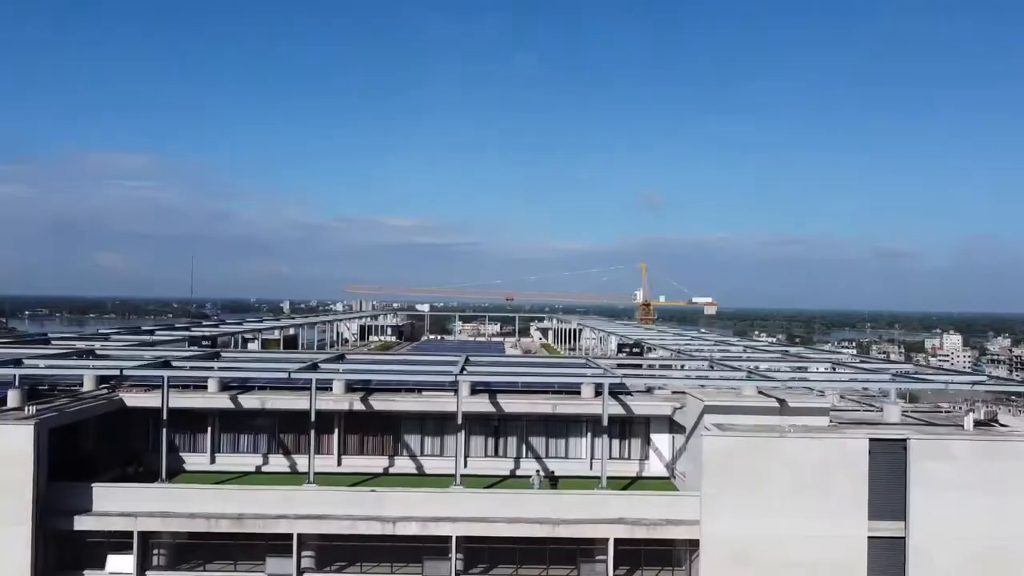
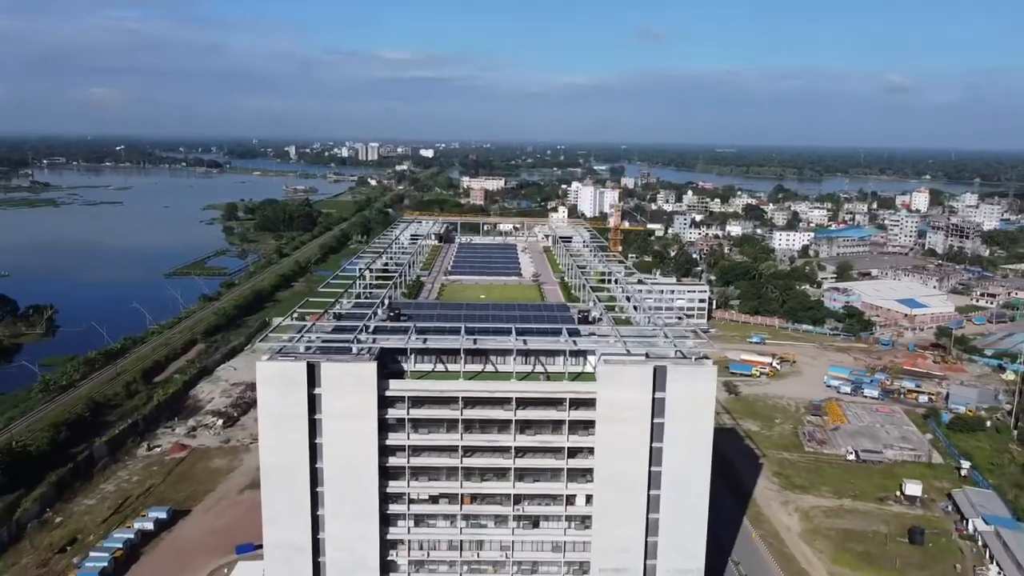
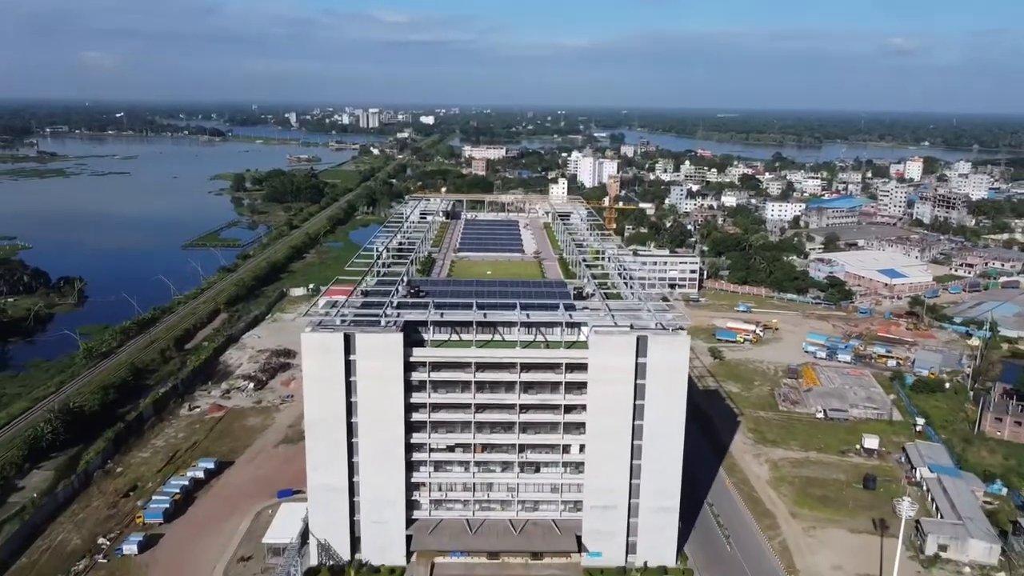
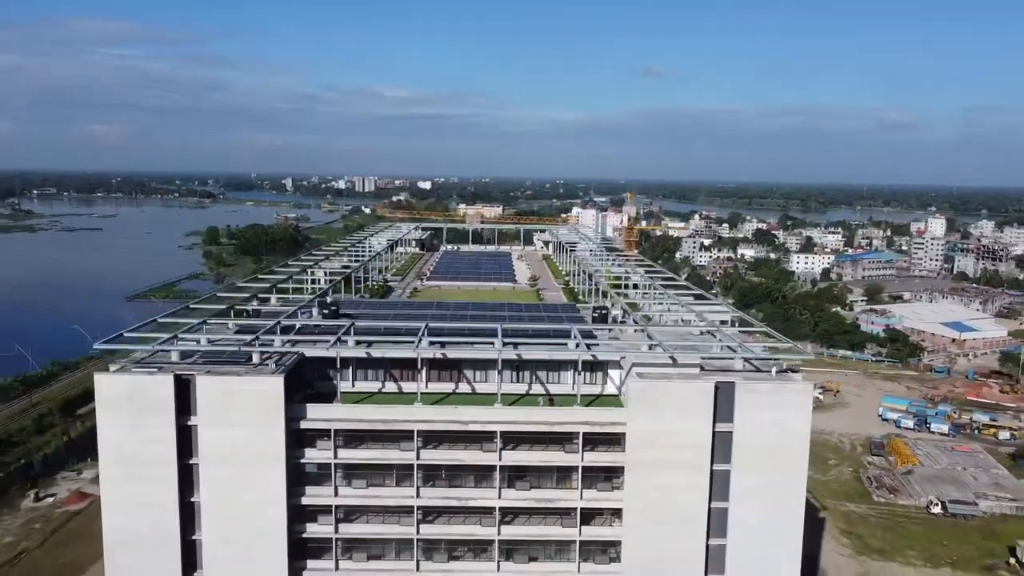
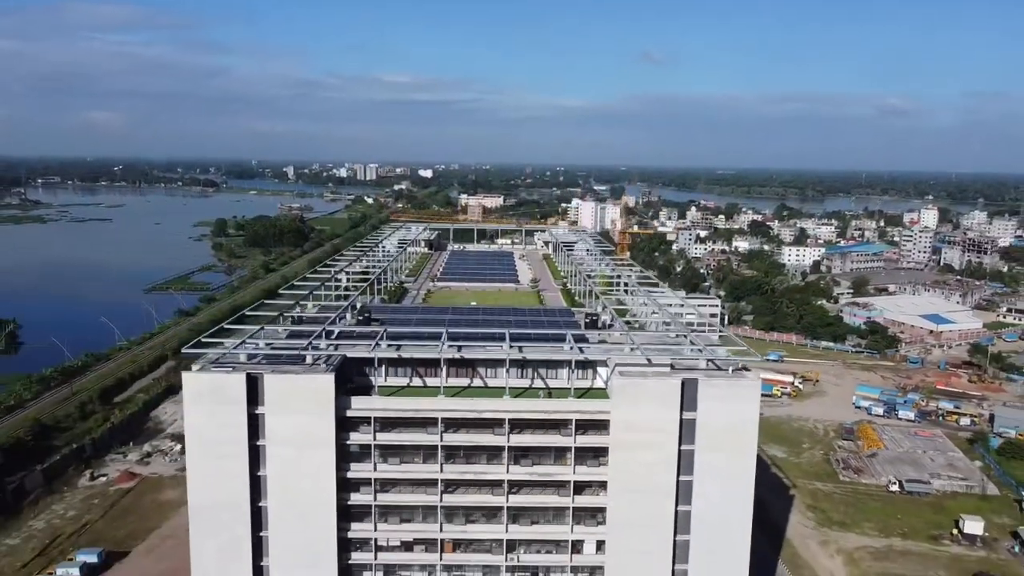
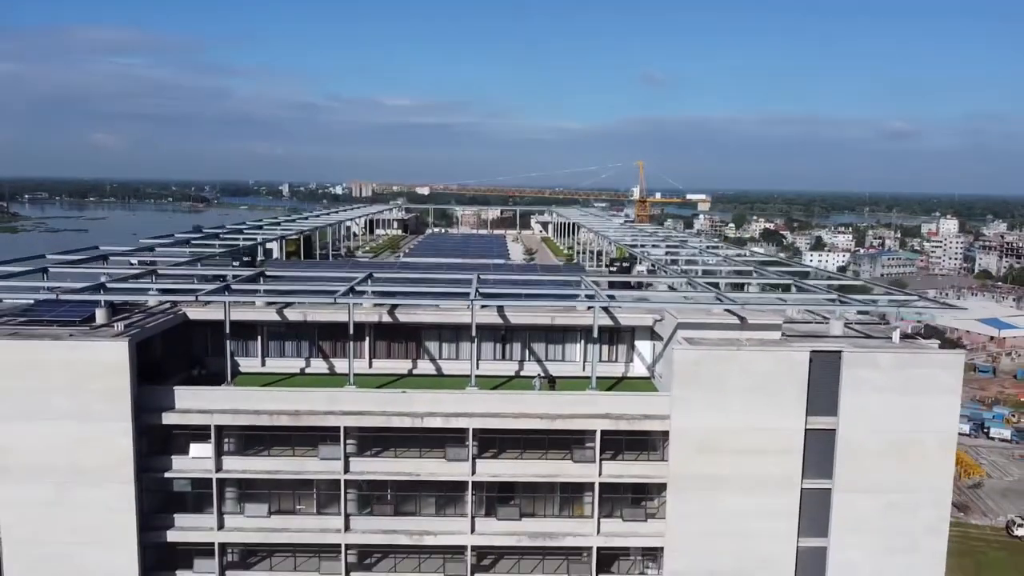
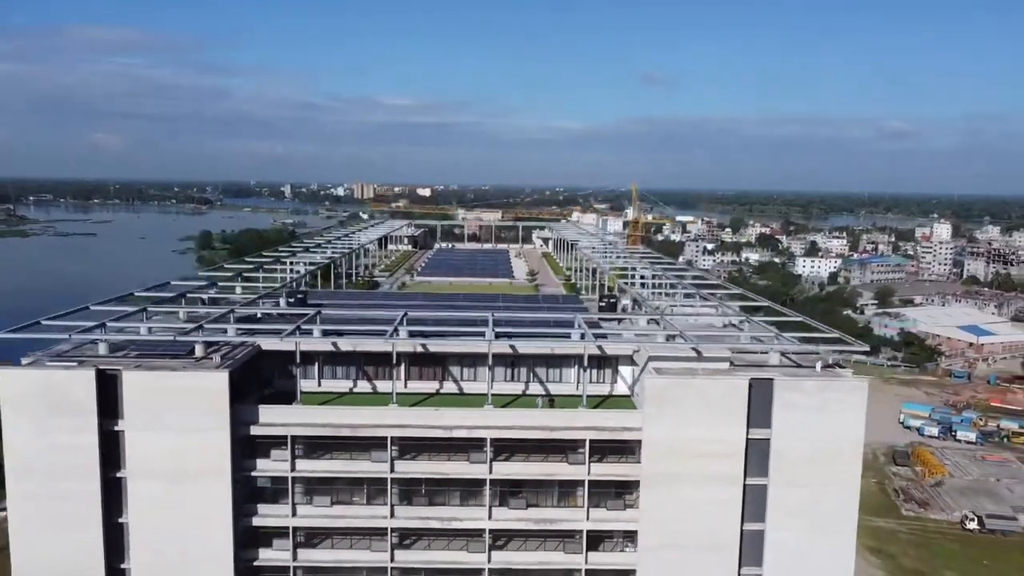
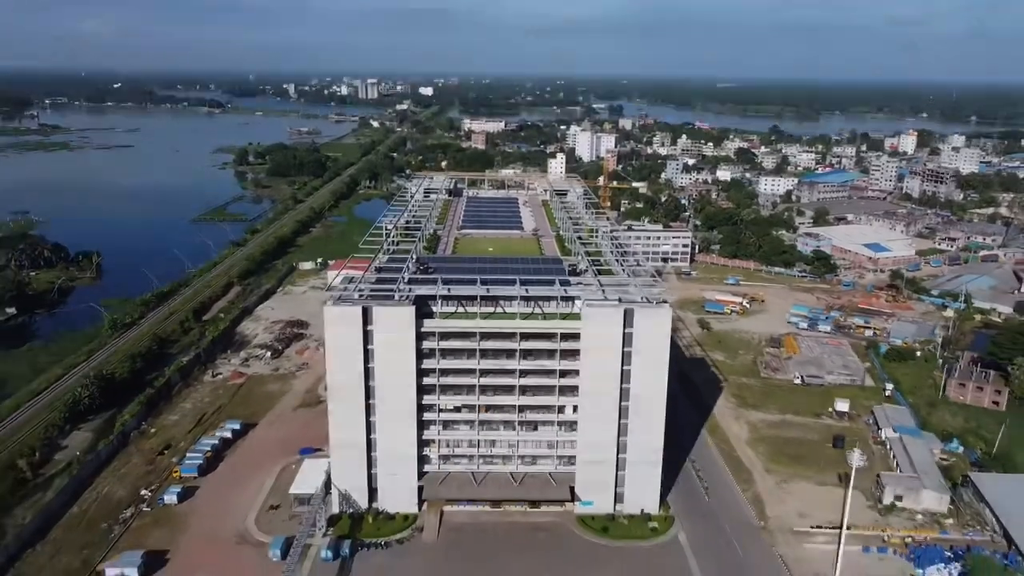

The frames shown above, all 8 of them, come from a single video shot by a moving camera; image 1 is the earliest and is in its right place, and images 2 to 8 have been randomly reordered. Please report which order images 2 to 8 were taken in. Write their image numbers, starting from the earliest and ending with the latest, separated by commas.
6, 7, 4, 5, 2, 3, 8
